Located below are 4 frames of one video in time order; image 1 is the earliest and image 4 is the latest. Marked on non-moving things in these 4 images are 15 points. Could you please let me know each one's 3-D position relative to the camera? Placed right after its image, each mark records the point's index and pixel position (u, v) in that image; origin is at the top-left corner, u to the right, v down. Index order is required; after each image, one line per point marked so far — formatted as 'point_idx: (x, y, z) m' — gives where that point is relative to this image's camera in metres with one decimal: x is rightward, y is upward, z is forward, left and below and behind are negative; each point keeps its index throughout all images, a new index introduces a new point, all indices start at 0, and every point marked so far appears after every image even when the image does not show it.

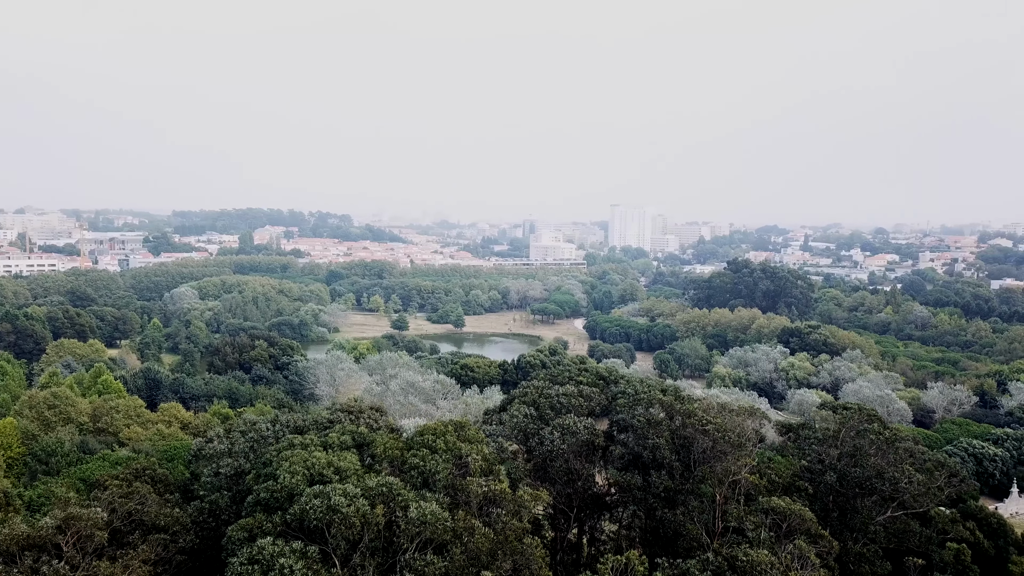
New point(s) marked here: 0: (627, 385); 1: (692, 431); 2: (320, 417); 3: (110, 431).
0: (+3.1, -2.6, +15.4) m
1: (+3.6, -2.9, +11.8) m
2: (-4.3, -2.9, +13.3) m
3: (-13.5, -4.8, +19.9) m
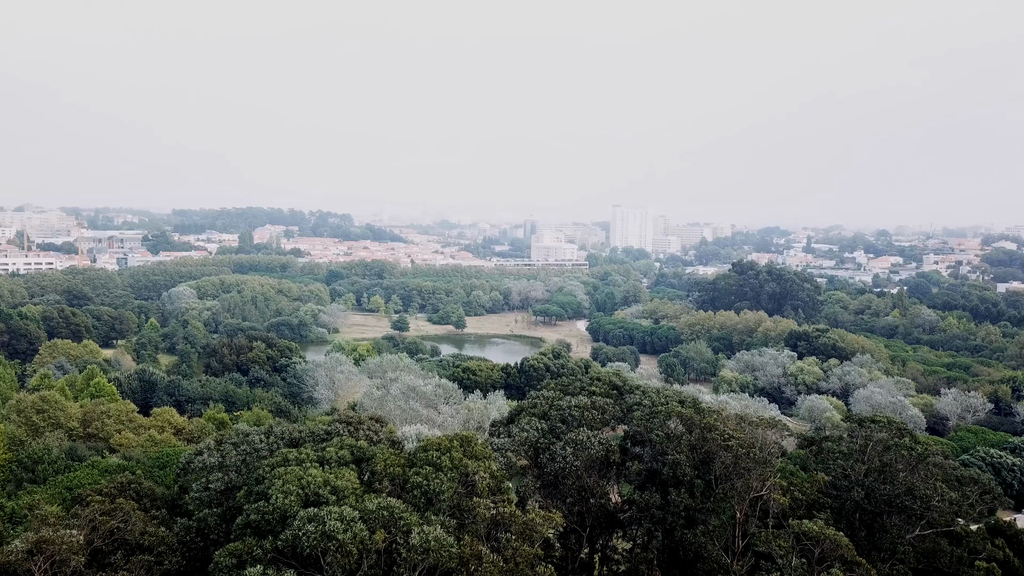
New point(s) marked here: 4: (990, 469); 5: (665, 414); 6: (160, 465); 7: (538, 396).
0: (+3.3, -2.7, +14.7) m
1: (+3.8, -3.0, +11.1) m
2: (-4.1, -3.0, +12.6) m
3: (-13.4, -4.8, +19.2) m
4: (+15.7, -6.0, +19.5) m
5: (+3.2, -2.6, +12.3) m
6: (-9.4, -4.7, +16.0) m
7: (+0.7, -2.7, +14.7) m
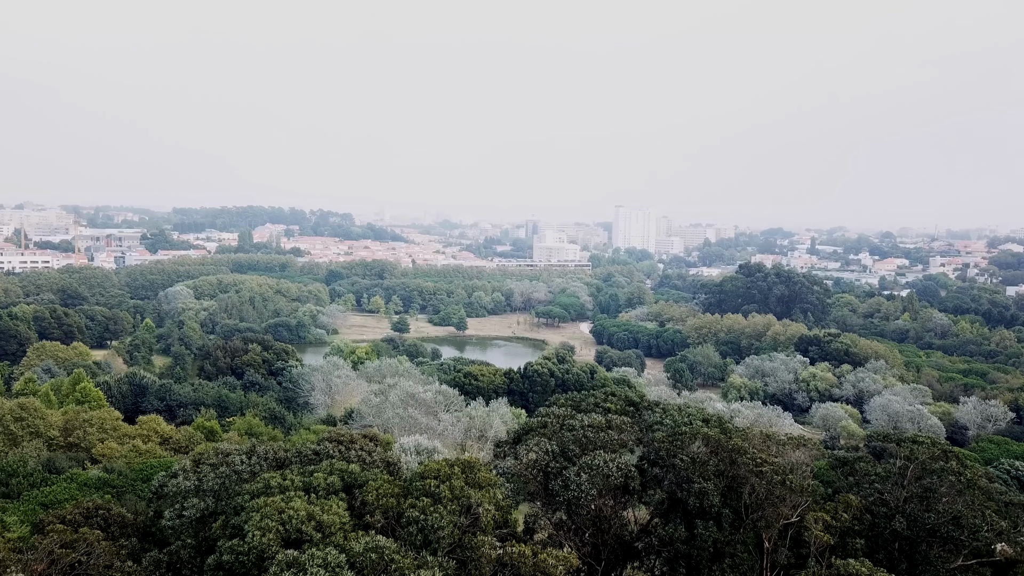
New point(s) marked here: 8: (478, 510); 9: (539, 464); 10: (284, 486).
0: (+3.4, -2.8, +13.7) m
1: (+3.9, -3.1, +10.0) m
2: (-4.0, -3.1, +11.5) m
3: (-13.2, -4.9, +18.2) m
4: (+15.8, -6.1, +18.4) m
5: (+3.3, -2.8, +11.3) m
6: (-9.3, -4.8, +15.0) m
7: (+0.8, -2.8, +13.7) m
8: (-0.5, -3.4, +9.0) m
9: (+0.5, -3.1, +10.5) m
10: (-3.6, -3.1, +9.3) m
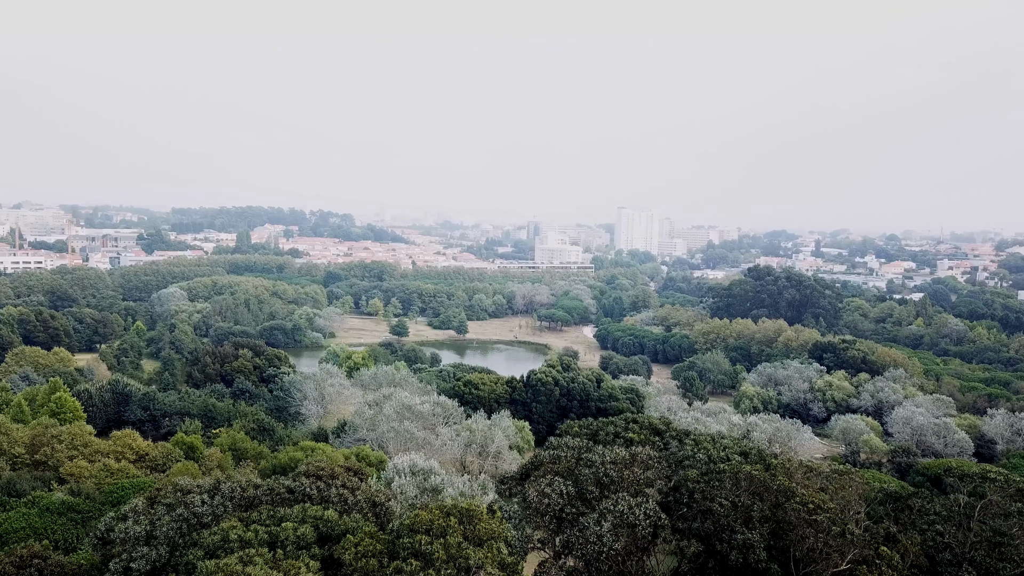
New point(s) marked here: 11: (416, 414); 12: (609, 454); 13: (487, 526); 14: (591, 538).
0: (+3.5, -3.0, +12.2) m
1: (+4.0, -3.3, +8.6) m
2: (-3.9, -3.2, +10.1) m
3: (-13.1, -5.0, +16.8) m
4: (+15.9, -6.4, +17.0) m
5: (+3.4, -2.9, +9.8) m
6: (-9.2, -4.9, +13.5) m
7: (+0.9, -3.0, +12.2) m
8: (-0.4, -3.5, +7.6) m
9: (+0.6, -3.3, +9.0) m
10: (-3.5, -3.2, +7.8) m
11: (-3.1, -4.1, +19.0) m
12: (+1.6, -2.8, +10.4) m
13: (-0.4, -3.3, +8.5) m
14: (+1.1, -3.4, +8.3) m
